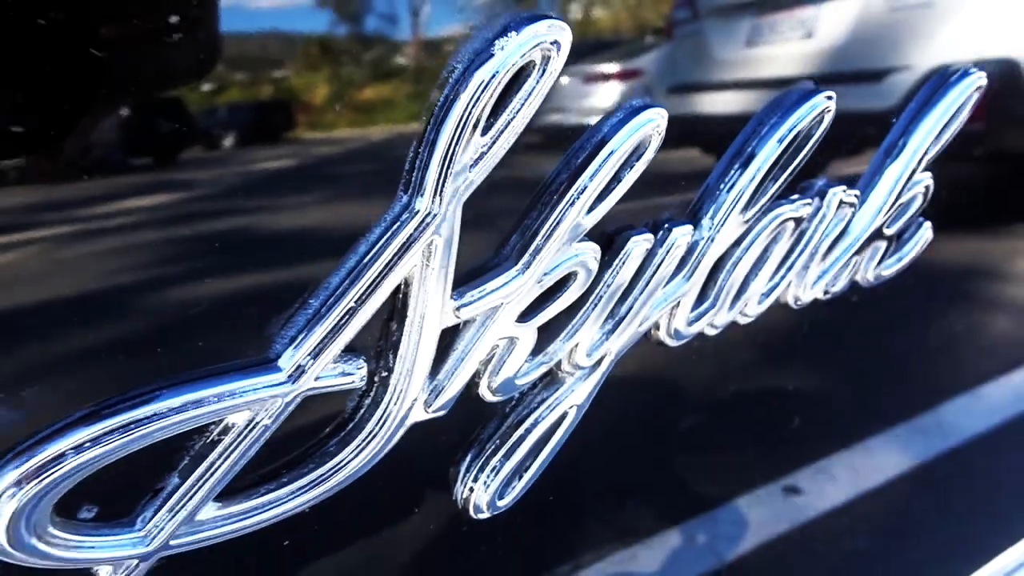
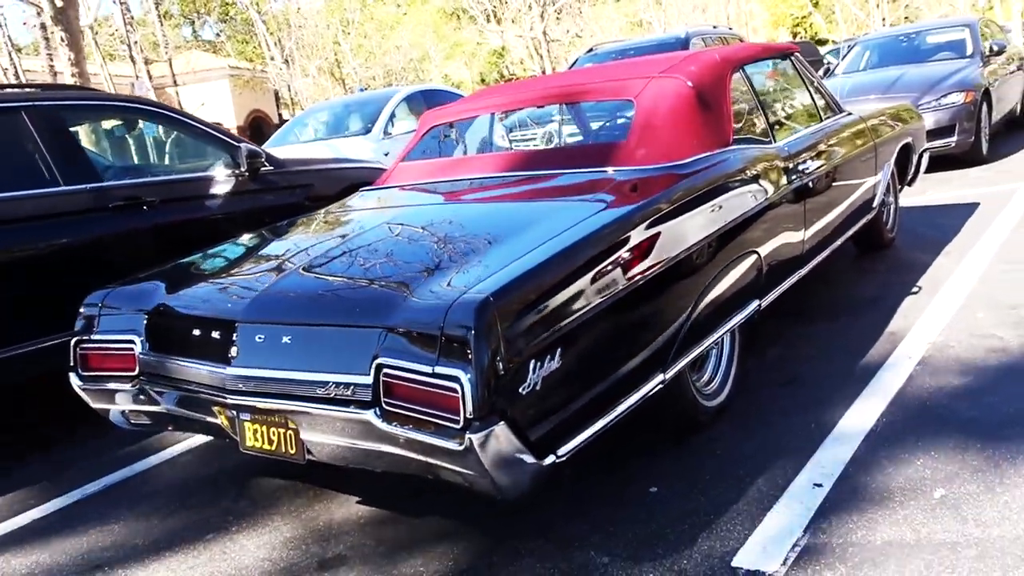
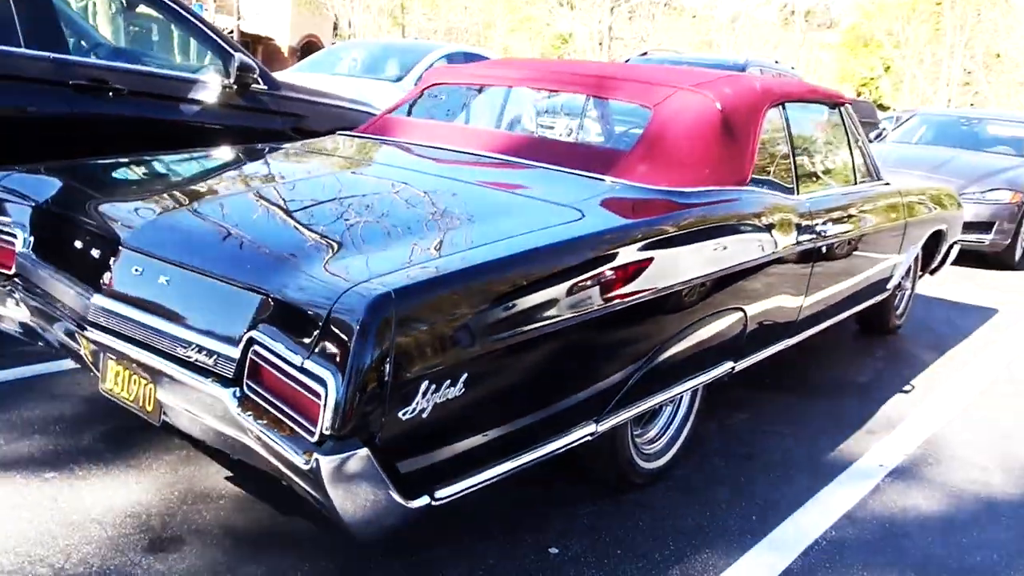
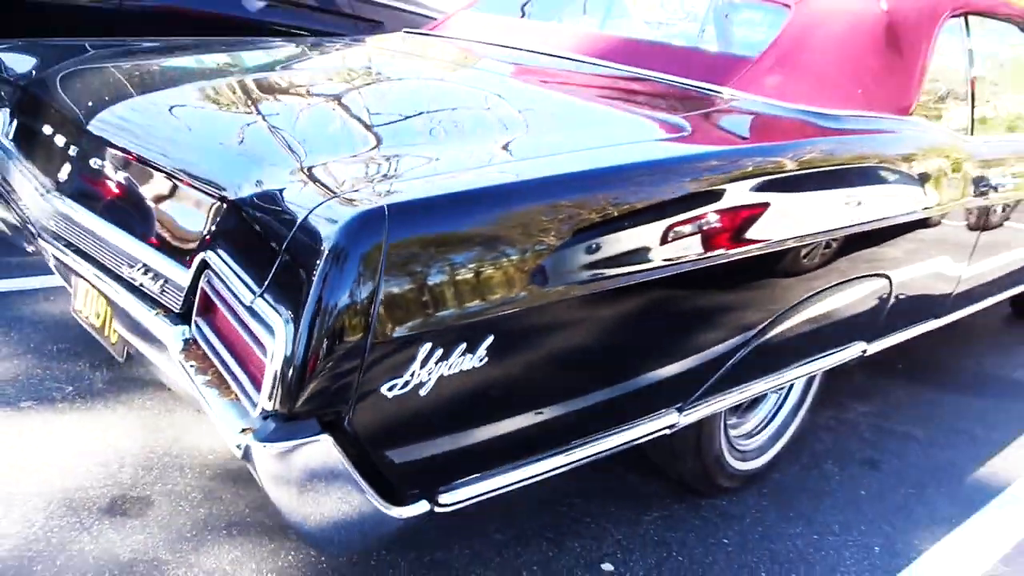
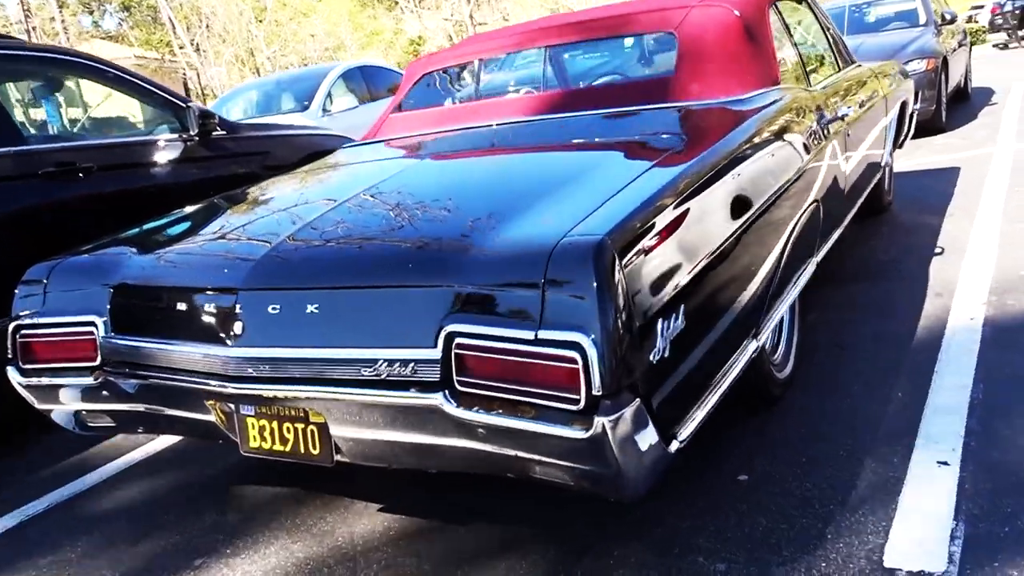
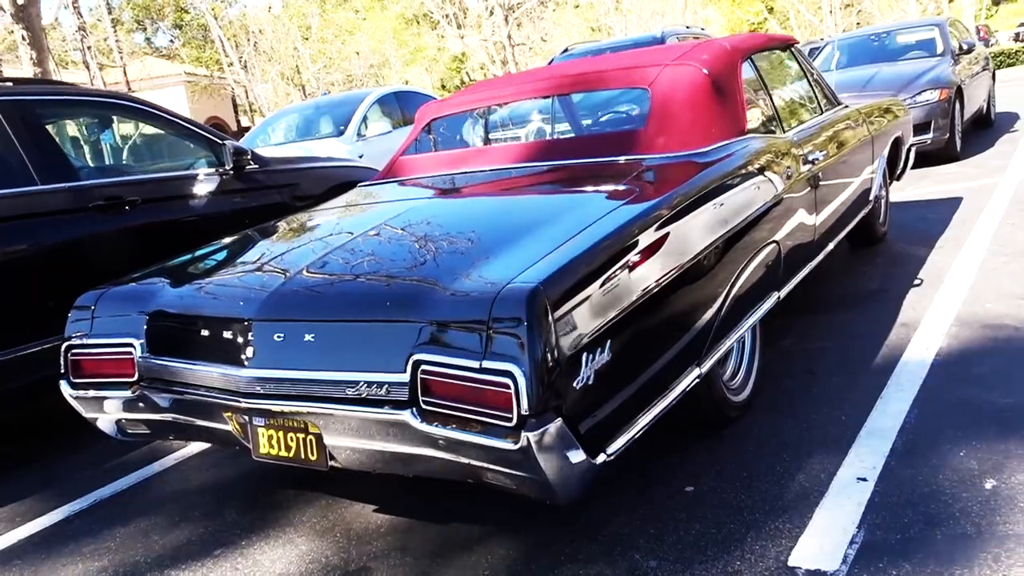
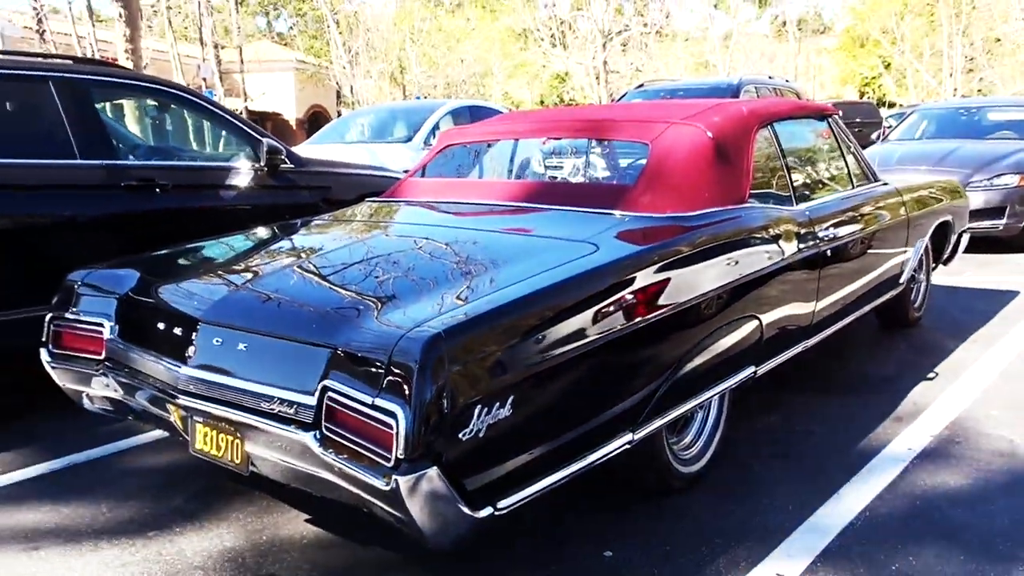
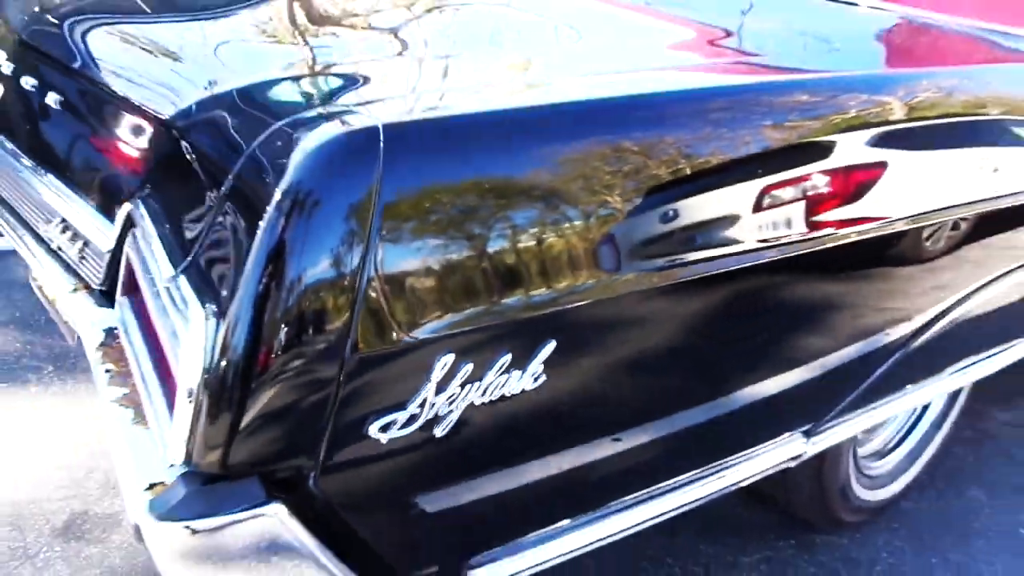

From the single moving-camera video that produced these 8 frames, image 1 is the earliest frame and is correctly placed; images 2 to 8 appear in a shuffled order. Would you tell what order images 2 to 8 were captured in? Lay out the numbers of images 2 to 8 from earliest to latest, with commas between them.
8, 4, 3, 7, 2, 6, 5
